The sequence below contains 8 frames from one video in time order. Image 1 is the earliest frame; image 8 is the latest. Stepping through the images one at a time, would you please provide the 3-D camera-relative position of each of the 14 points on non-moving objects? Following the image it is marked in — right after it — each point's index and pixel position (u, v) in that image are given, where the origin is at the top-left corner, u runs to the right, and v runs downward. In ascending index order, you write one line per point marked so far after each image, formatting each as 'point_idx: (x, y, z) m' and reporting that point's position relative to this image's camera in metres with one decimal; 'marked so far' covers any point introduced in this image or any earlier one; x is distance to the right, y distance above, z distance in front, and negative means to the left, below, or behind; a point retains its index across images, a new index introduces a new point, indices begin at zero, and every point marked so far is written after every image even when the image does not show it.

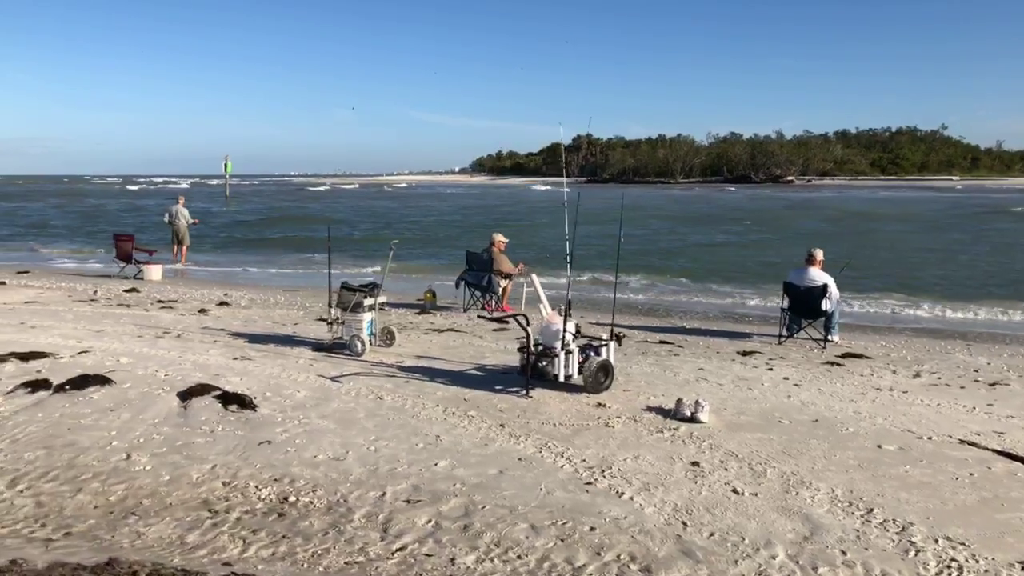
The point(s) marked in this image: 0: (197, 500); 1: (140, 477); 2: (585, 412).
0: (-2.2, -1.5, +5.0) m
1: (-2.7, -1.4, +5.3) m
2: (+0.7, -1.1, +6.5) m
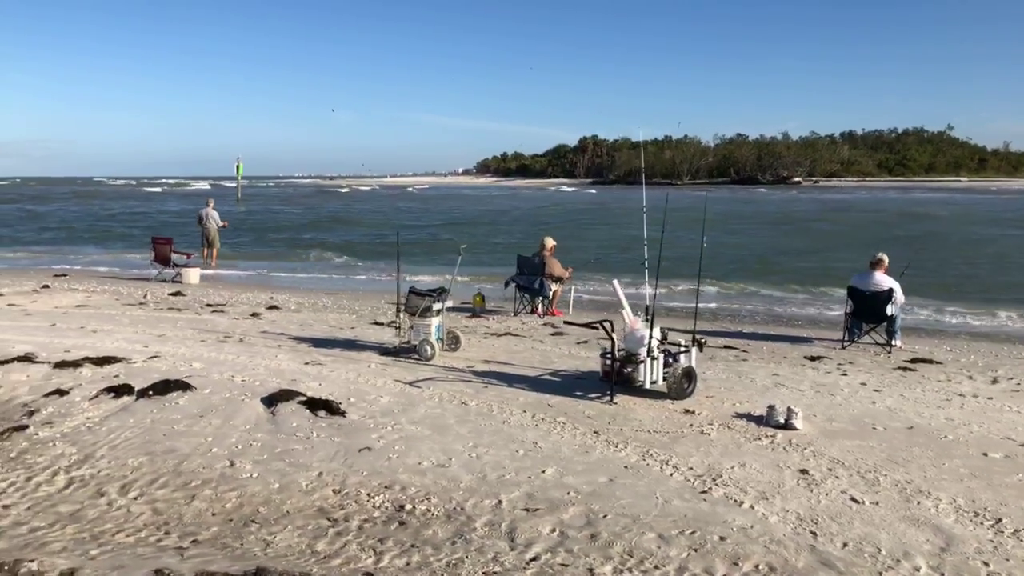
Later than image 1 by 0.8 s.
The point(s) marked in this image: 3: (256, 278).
0: (-1.4, -1.5, +5.0) m
1: (-1.9, -1.4, +5.3) m
2: (+1.5, -1.2, +6.5) m
3: (-6.1, +0.2, +17.1) m
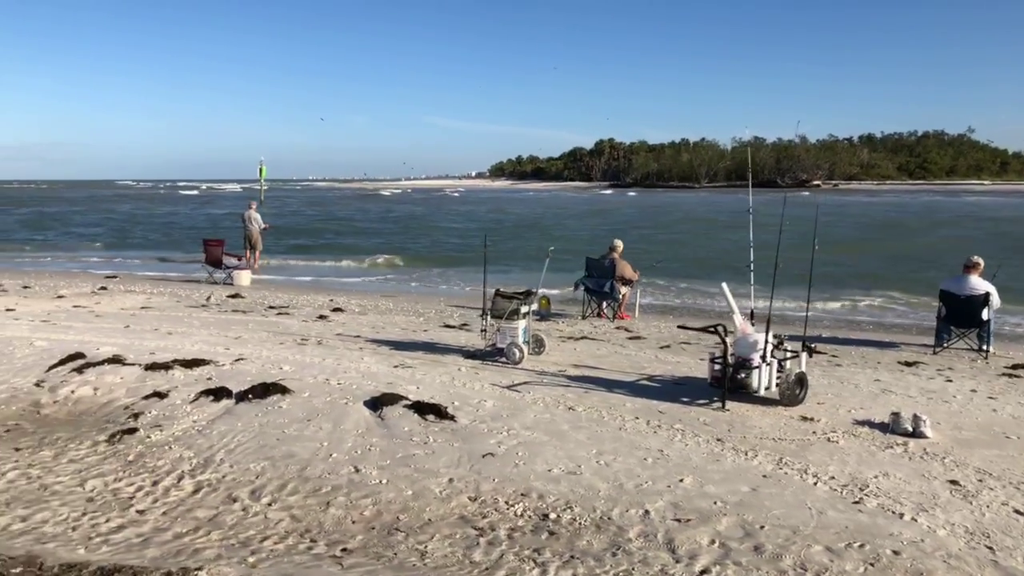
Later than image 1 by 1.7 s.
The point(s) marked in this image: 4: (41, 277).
0: (-0.4, -1.5, +4.9) m
1: (-0.9, -1.5, +5.2) m
2: (+2.5, -1.2, +6.3) m
3: (-4.9, +0.2, +17.1) m
4: (-10.9, +0.2, +16.6) m
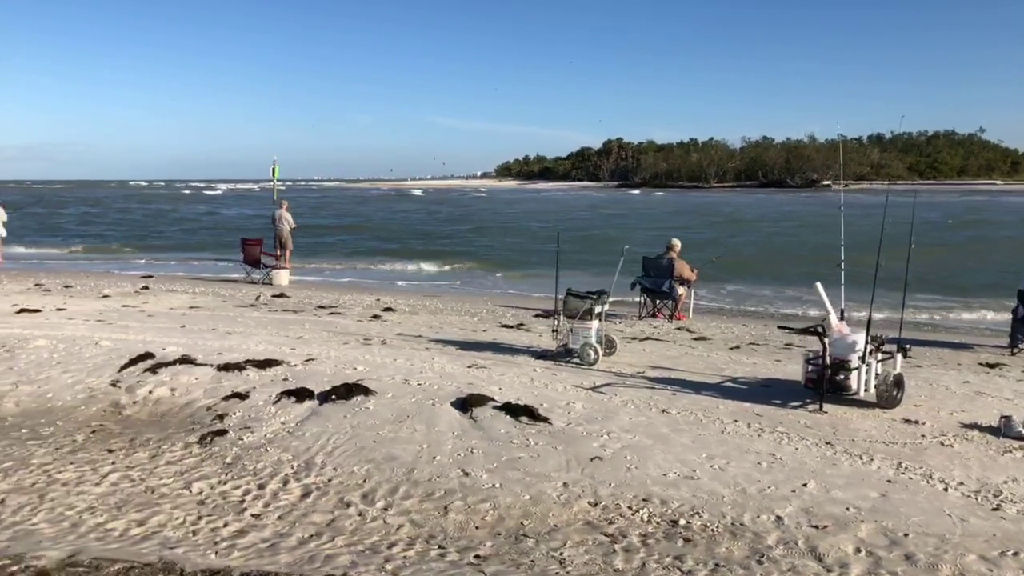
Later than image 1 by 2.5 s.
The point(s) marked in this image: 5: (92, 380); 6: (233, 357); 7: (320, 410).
0: (+0.4, -1.5, +4.7) m
1: (-0.1, -1.4, +5.0) m
2: (+3.3, -1.2, +6.2) m
3: (-3.9, +0.2, +17.0) m
4: (-10.0, +0.2, +16.6) m
5: (-4.5, -1.0, +7.7) m
6: (-3.3, -0.8, +8.4) m
7: (-1.8, -1.1, +6.7) m
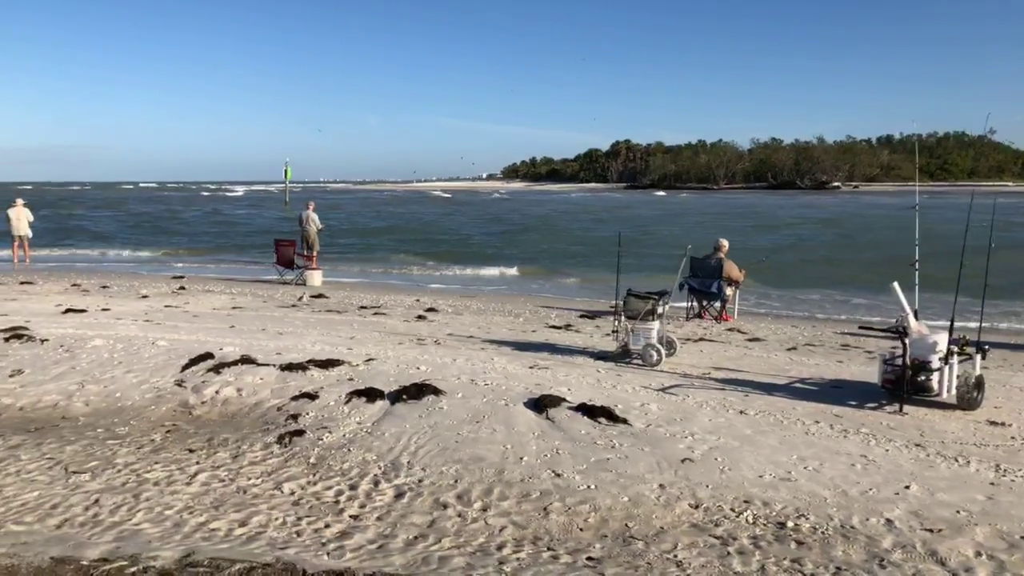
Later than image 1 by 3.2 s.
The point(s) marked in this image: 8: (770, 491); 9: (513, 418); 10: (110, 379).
0: (+1.1, -1.5, +4.7) m
1: (+0.6, -1.4, +5.0) m
2: (+4.0, -1.2, +6.1) m
3: (-3.2, +0.2, +17.0) m
4: (-9.2, +0.2, +16.6) m
5: (-3.8, -1.0, +7.6) m
6: (-2.5, -0.8, +8.4) m
7: (-1.1, -1.1, +6.6) m
8: (+1.8, -1.4, +5.0) m
9: (0.0, -1.2, +6.4) m
10: (-4.3, -1.0, +7.7) m
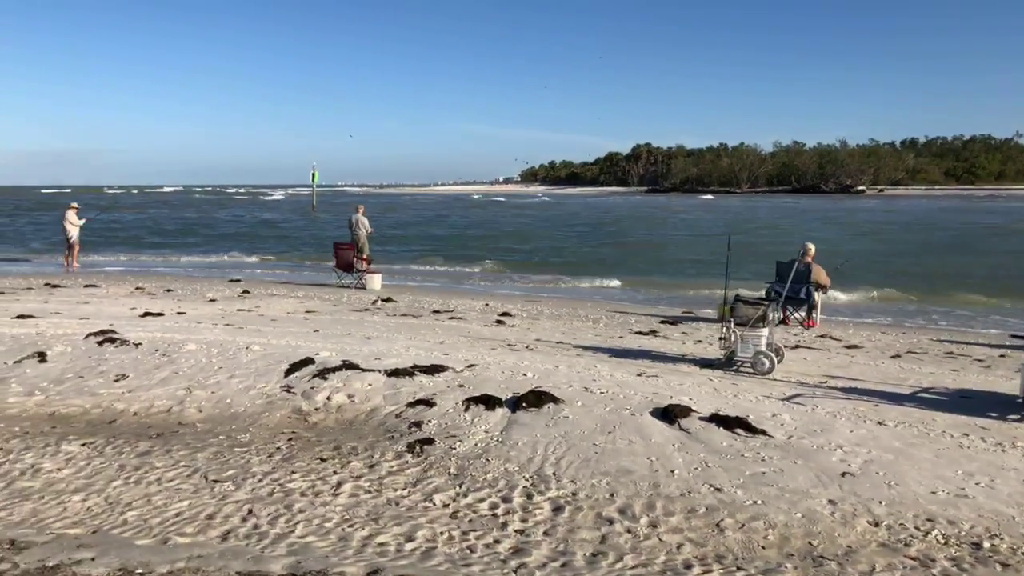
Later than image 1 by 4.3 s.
0: (+2.2, -1.6, +4.4) m
1: (+1.7, -1.5, +4.8) m
2: (+5.2, -1.3, +5.8) m
3: (-1.8, +0.1, +16.8) m
4: (-7.8, +0.2, +16.6) m
5: (-2.6, -1.0, +7.5) m
6: (-1.4, -0.9, +8.3) m
7: (+0.1, -1.2, +6.5) m
8: (+2.9, -1.5, +4.8) m
9: (+1.1, -1.2, +6.2) m
10: (-3.1, -1.0, +7.6) m
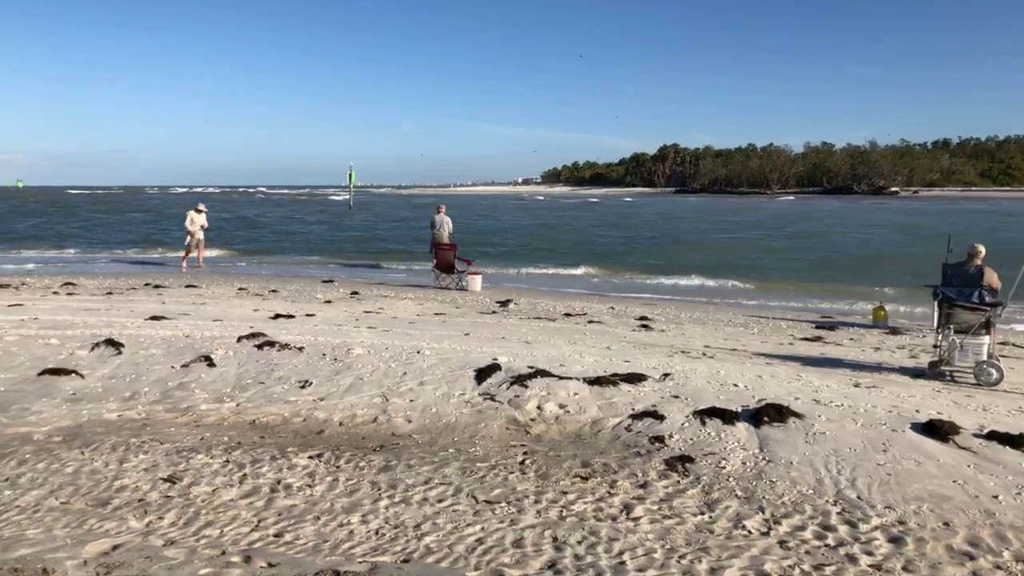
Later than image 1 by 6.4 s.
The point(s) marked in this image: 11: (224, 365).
0: (+4.2, -1.6, +3.9) m
1: (+3.7, -1.5, +4.2) m
2: (+7.2, -1.3, +5.1) m
3: (+0.6, 0.0, +16.4) m
4: (-5.5, +0.1, +16.3) m
5: (-0.5, -1.0, +7.1) m
6: (+0.8, -0.9, +7.8) m
7: (+2.1, -1.2, +6.0) m
8: (+4.9, -1.5, +4.2) m
9: (+3.2, -1.2, +5.6) m
10: (-1.0, -1.0, +7.2) m
11: (-3.2, -0.9, +8.1) m
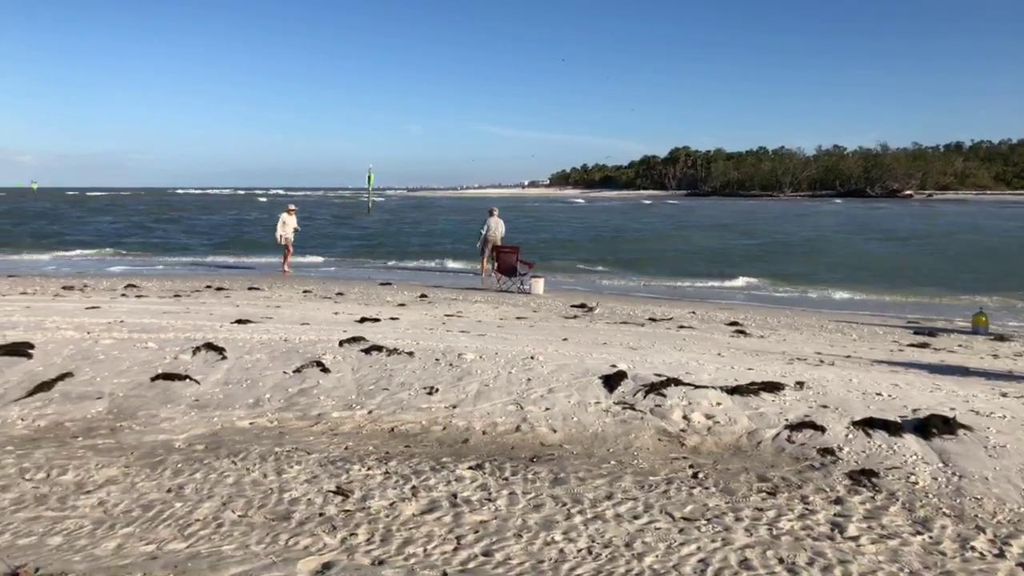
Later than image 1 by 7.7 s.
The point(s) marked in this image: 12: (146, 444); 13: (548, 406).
0: (+5.5, -1.7, +3.6) m
1: (+5.0, -1.6, +3.9) m
2: (+8.5, -1.4, +4.8) m
3: (+2.0, 0.0, +16.1) m
4: (-4.1, +0.1, +16.2) m
5: (+0.8, -1.1, +6.9) m
6: (+2.1, -0.9, +7.5) m
7: (+3.4, -1.3, +5.7) m
8: (+6.2, -1.6, +3.9) m
9: (+4.5, -1.3, +5.4) m
10: (+0.3, -1.1, +7.0) m
11: (-1.9, -0.9, +7.9) m
12: (-3.0, -1.3, +5.9) m
13: (+0.3, -1.1, +6.8) m
